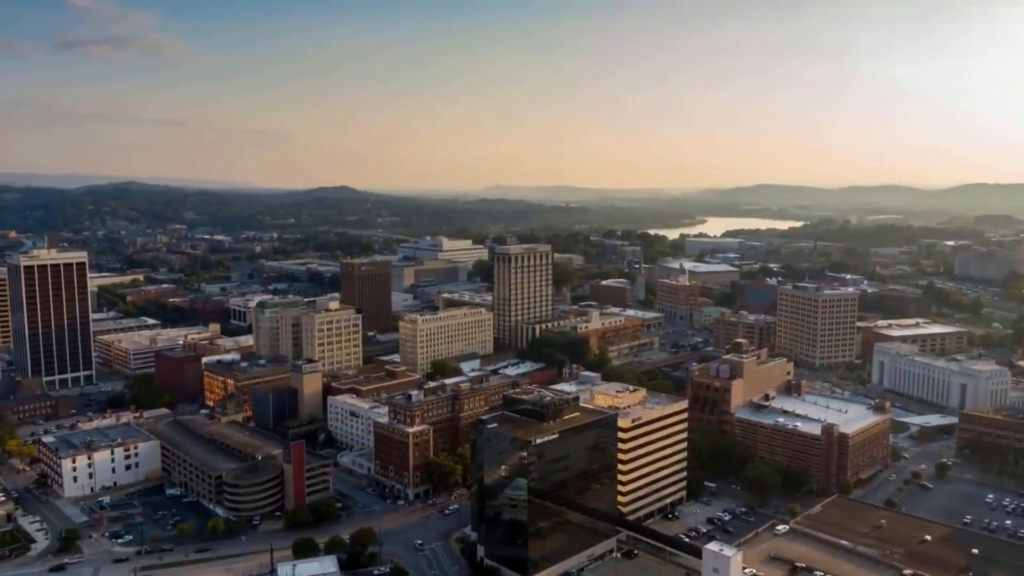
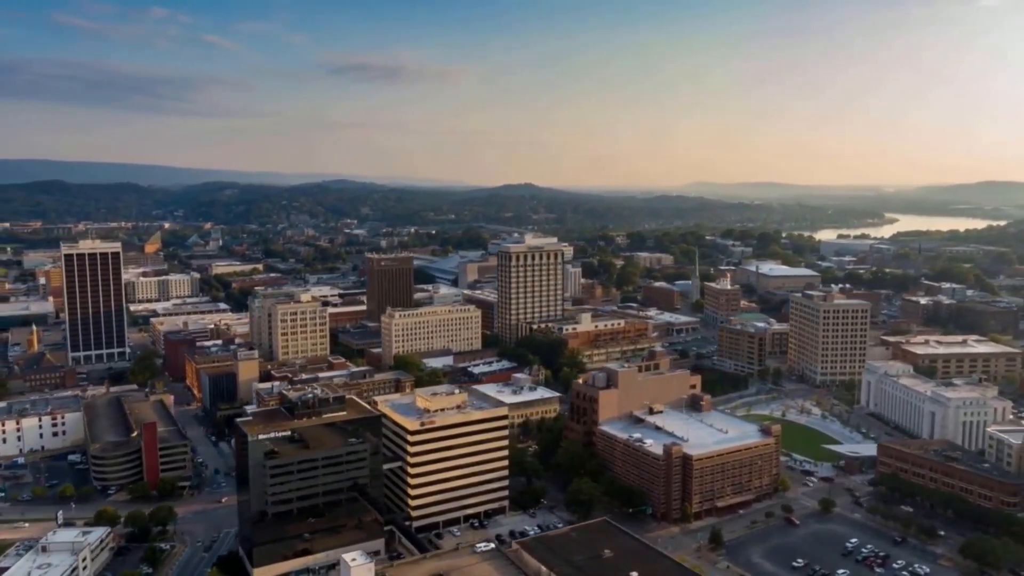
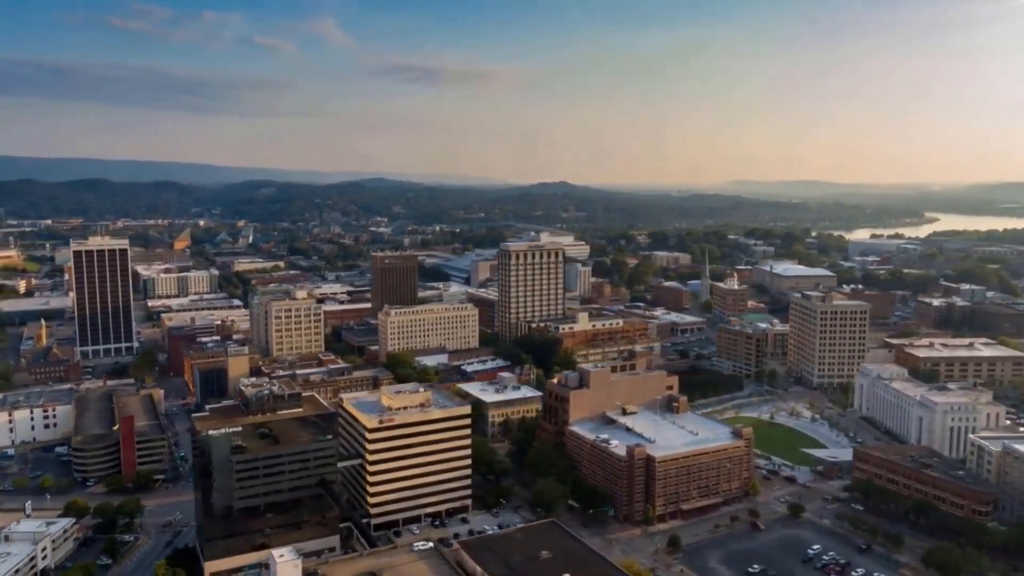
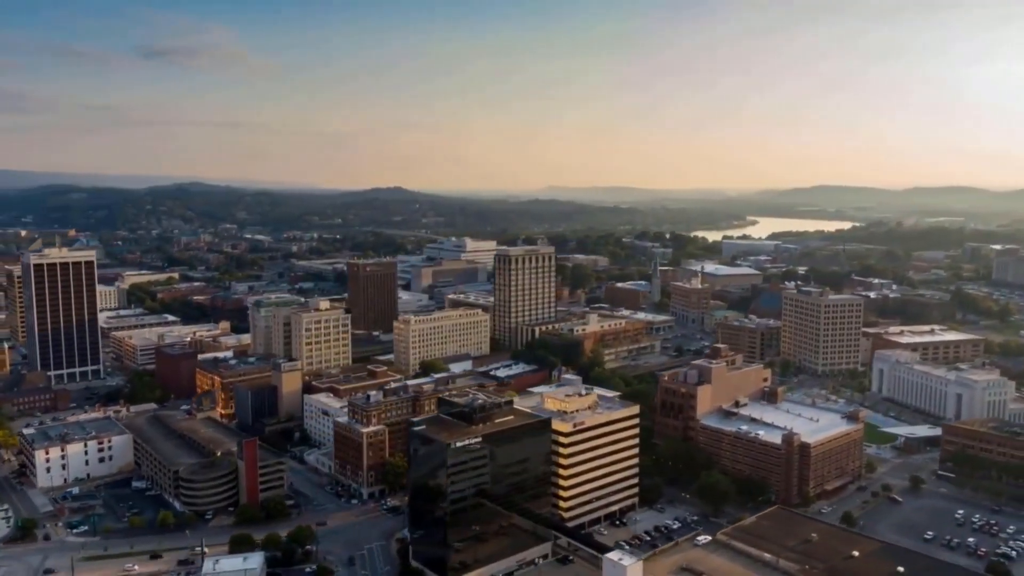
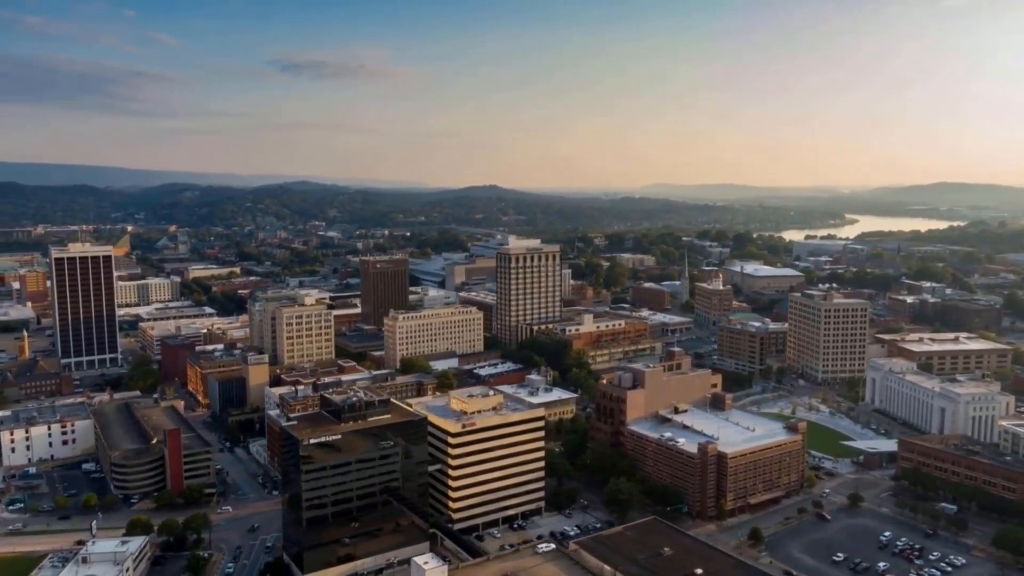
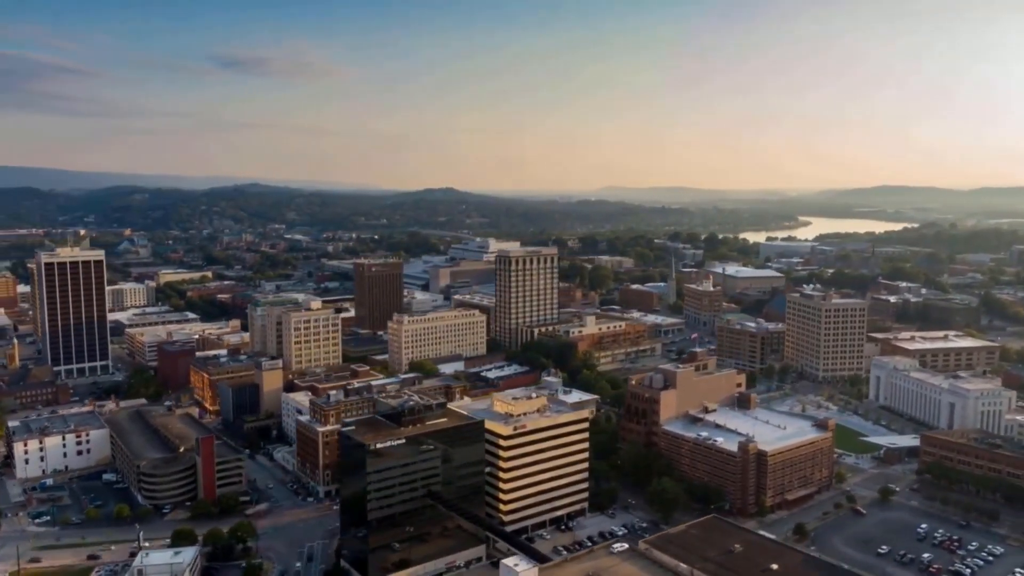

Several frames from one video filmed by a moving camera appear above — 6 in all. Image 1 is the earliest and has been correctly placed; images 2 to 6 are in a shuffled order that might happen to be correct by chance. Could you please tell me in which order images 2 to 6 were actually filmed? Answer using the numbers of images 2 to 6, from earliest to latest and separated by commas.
4, 6, 5, 2, 3
